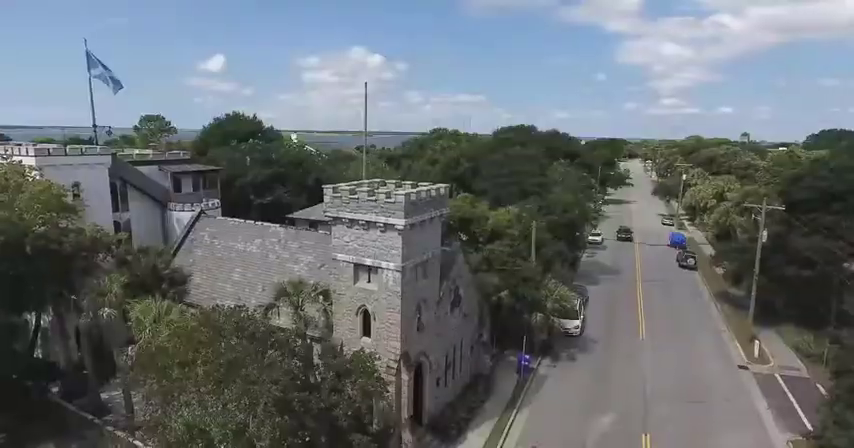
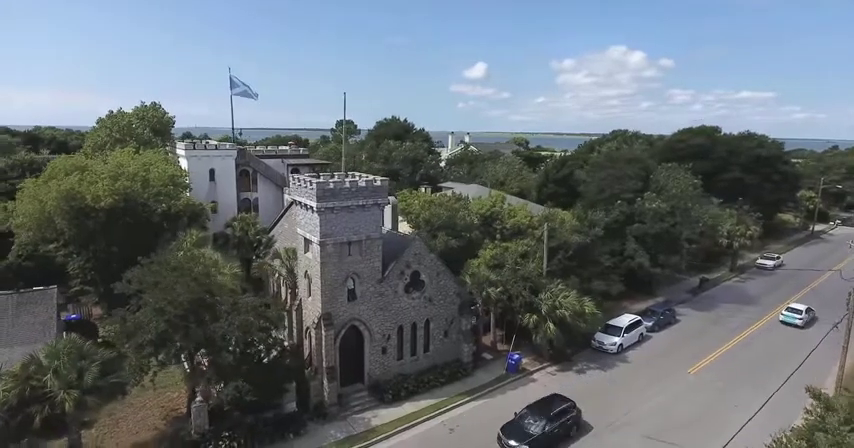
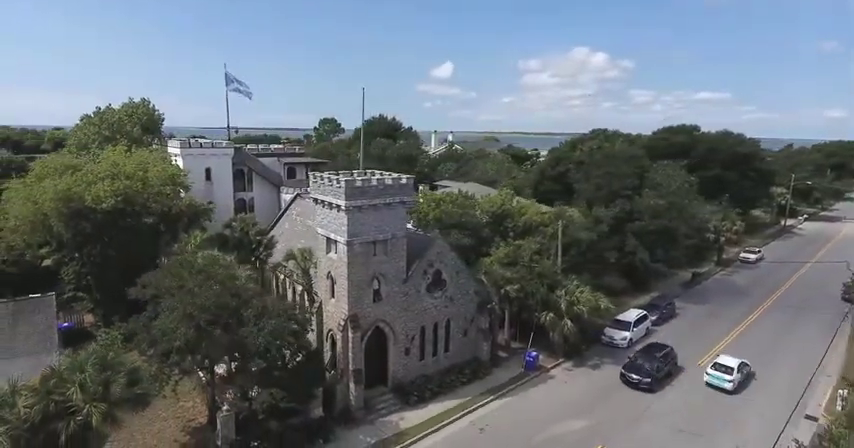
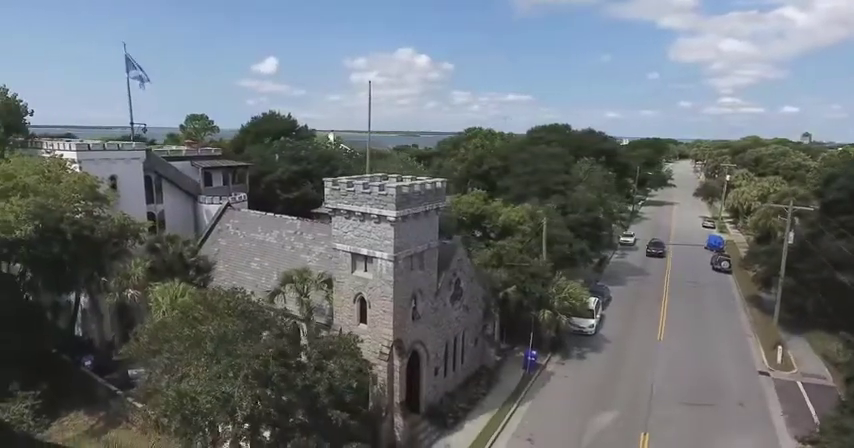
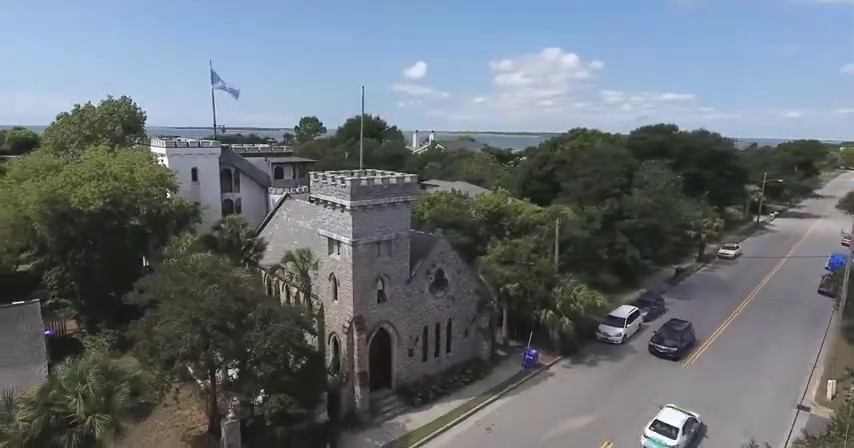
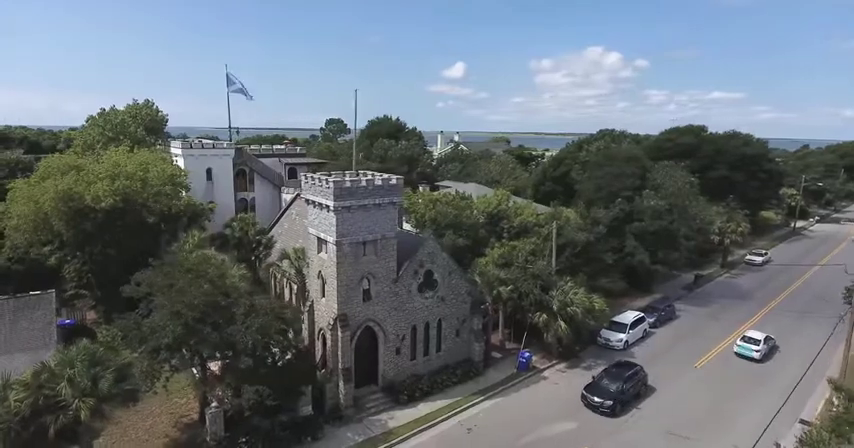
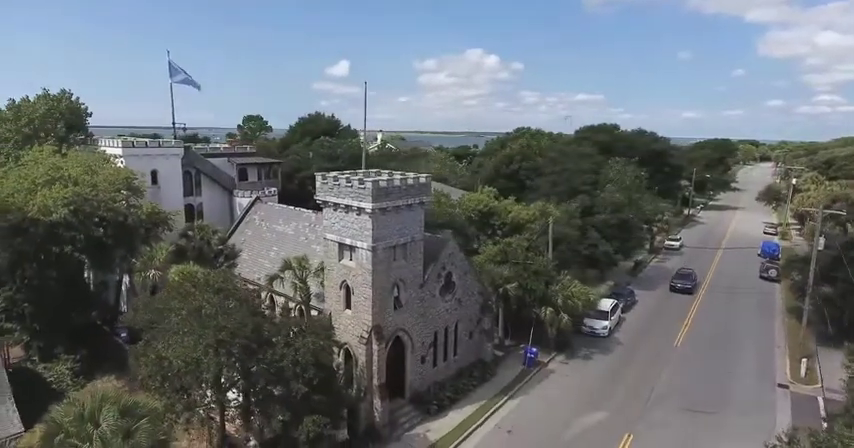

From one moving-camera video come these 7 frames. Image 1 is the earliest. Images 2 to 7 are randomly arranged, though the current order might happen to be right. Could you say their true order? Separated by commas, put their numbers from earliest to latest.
4, 7, 5, 3, 6, 2
